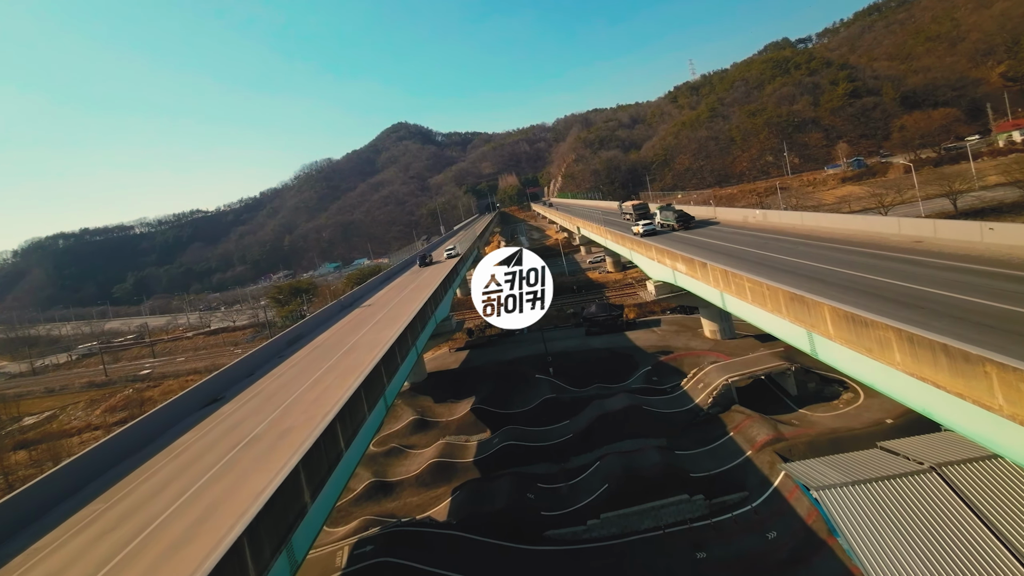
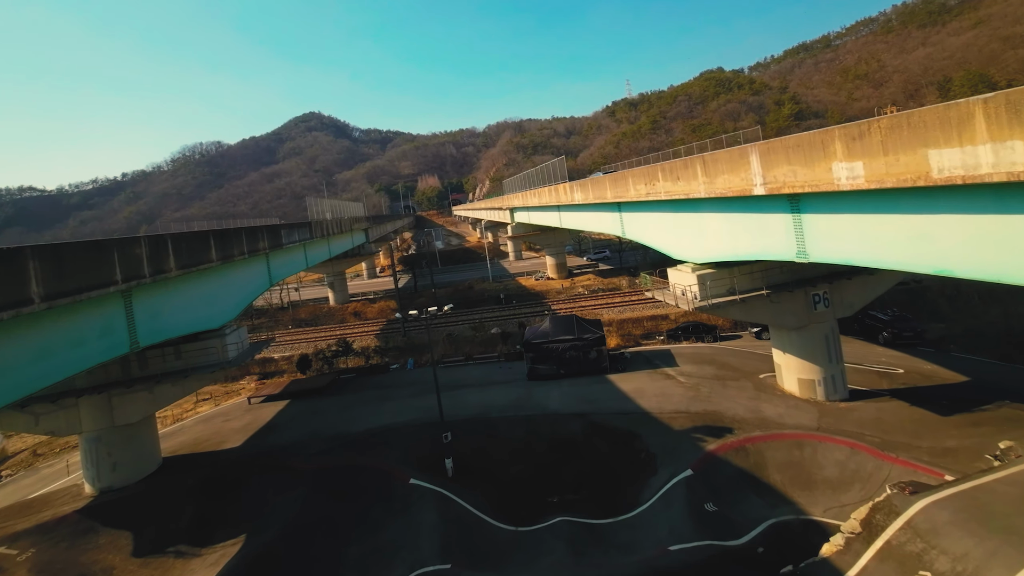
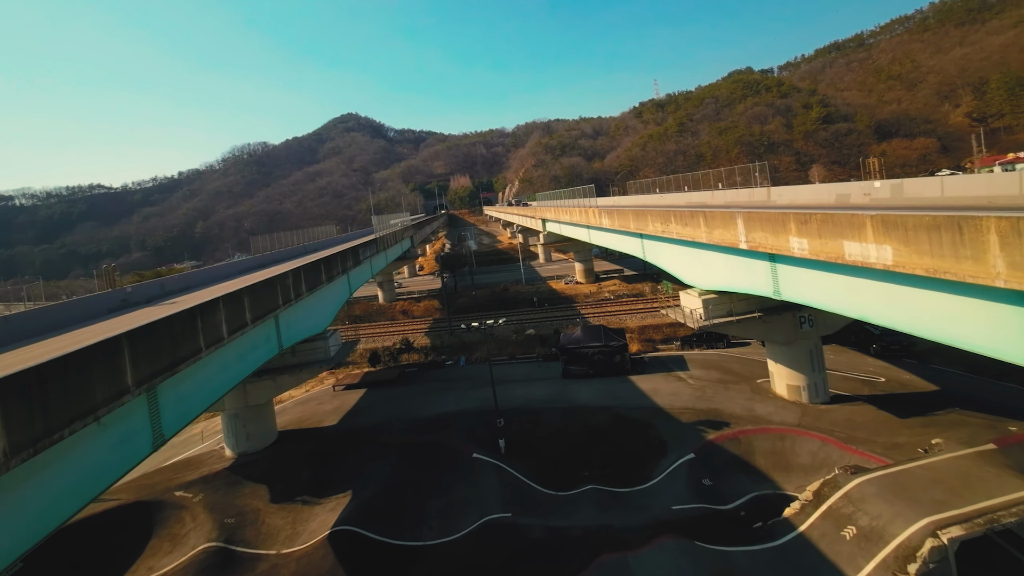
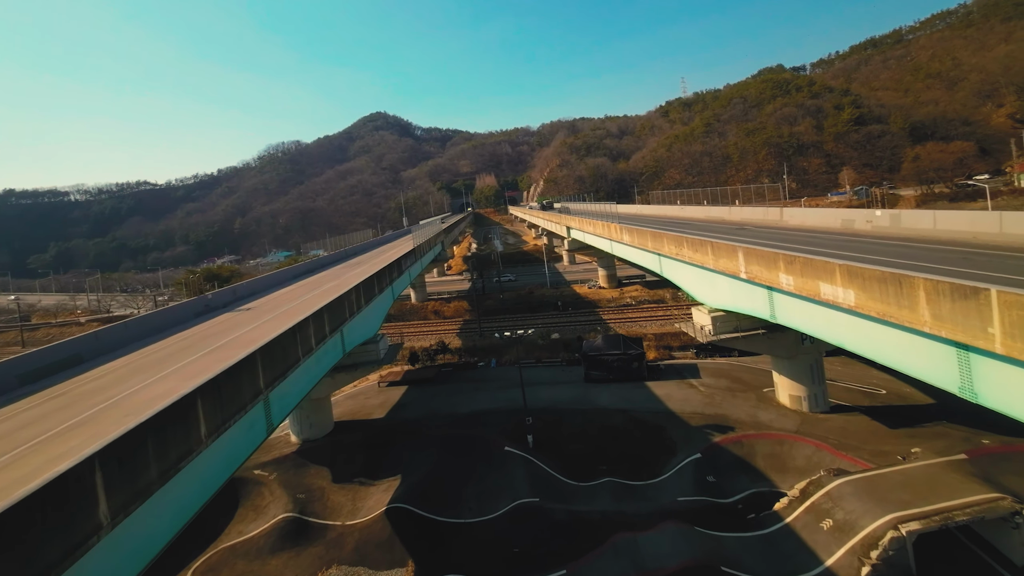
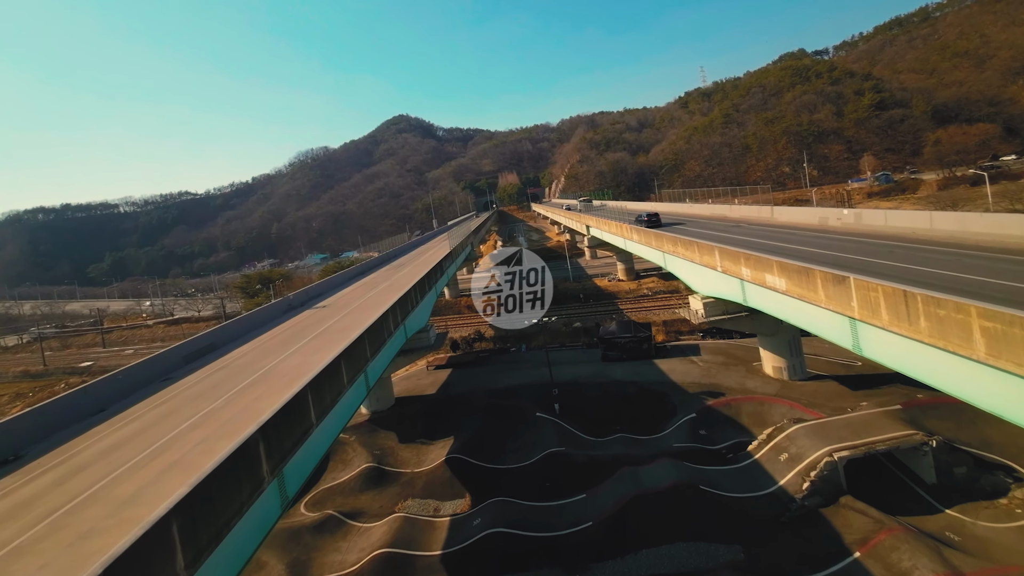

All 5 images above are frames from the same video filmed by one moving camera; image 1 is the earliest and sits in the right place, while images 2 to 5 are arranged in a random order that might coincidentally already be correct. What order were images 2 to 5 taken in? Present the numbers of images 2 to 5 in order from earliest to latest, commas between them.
5, 4, 3, 2
